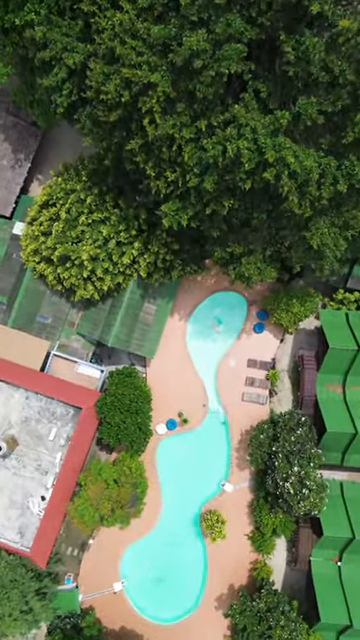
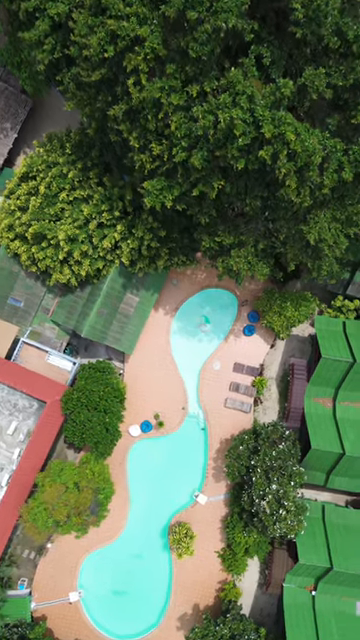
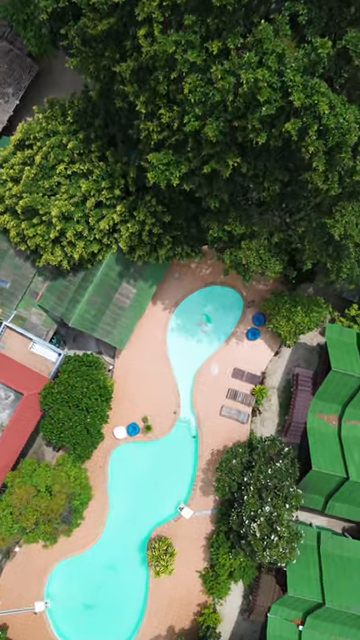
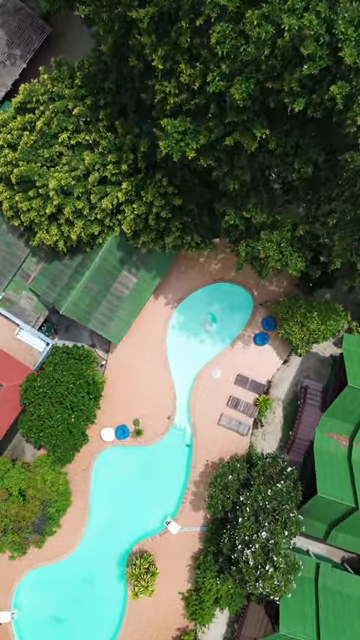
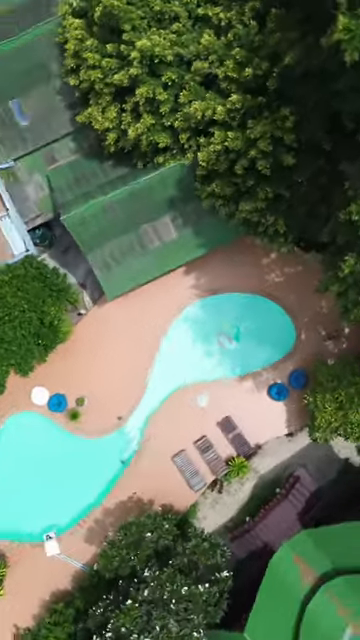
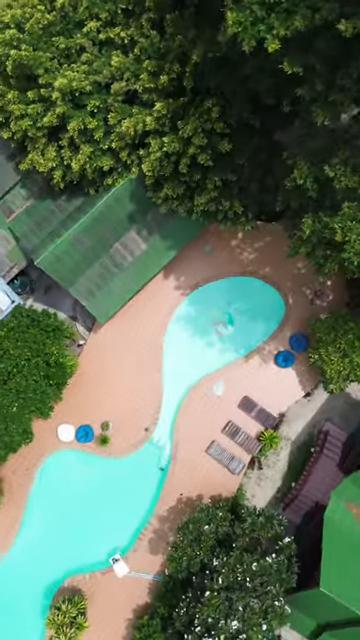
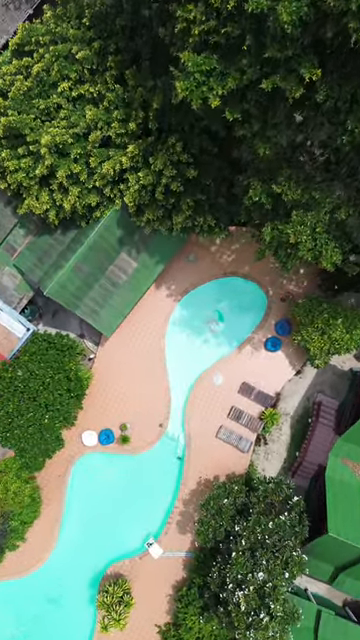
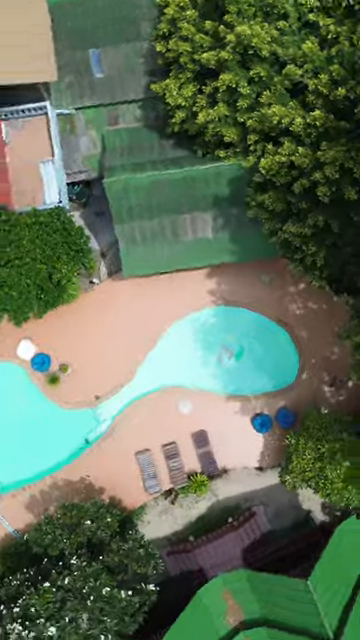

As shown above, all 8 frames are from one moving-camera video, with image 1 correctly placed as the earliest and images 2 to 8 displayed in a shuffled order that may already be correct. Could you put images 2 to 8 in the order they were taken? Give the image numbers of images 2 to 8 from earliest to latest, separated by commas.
2, 3, 4, 7, 6, 5, 8
